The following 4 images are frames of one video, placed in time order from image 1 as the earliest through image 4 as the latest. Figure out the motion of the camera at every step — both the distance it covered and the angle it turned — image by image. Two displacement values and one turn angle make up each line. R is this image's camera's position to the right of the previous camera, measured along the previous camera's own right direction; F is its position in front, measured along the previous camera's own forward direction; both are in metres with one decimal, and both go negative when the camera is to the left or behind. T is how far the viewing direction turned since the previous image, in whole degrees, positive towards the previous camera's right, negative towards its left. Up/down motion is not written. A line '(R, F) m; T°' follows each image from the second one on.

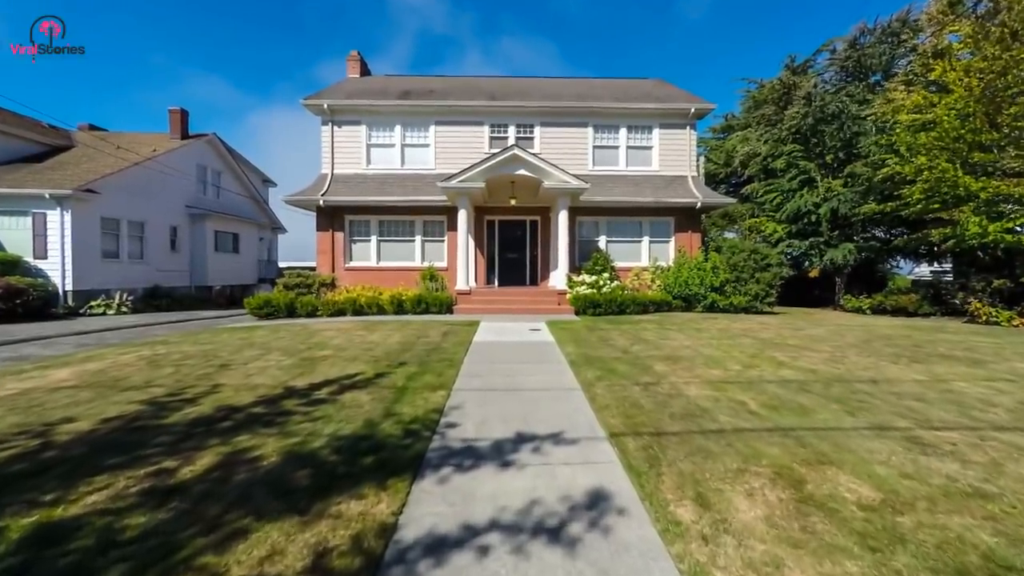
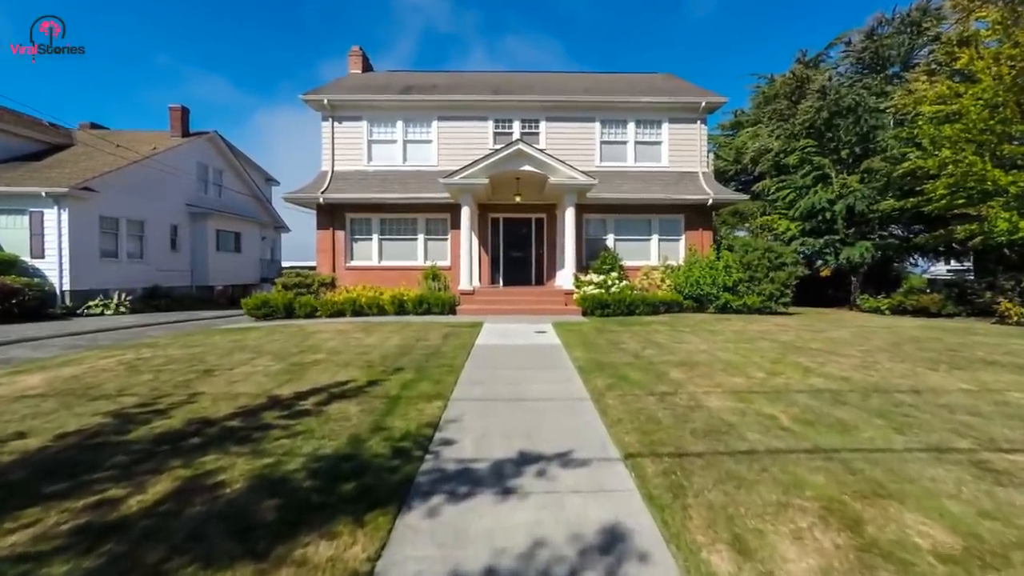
(0.0, +0.5) m; -1°
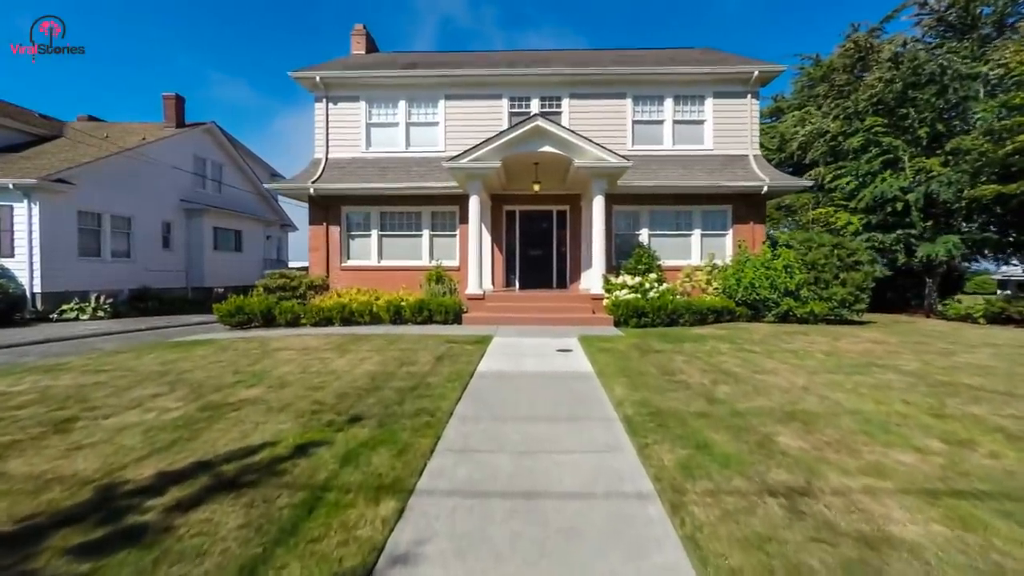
(+0.1, +2.3) m; -3°
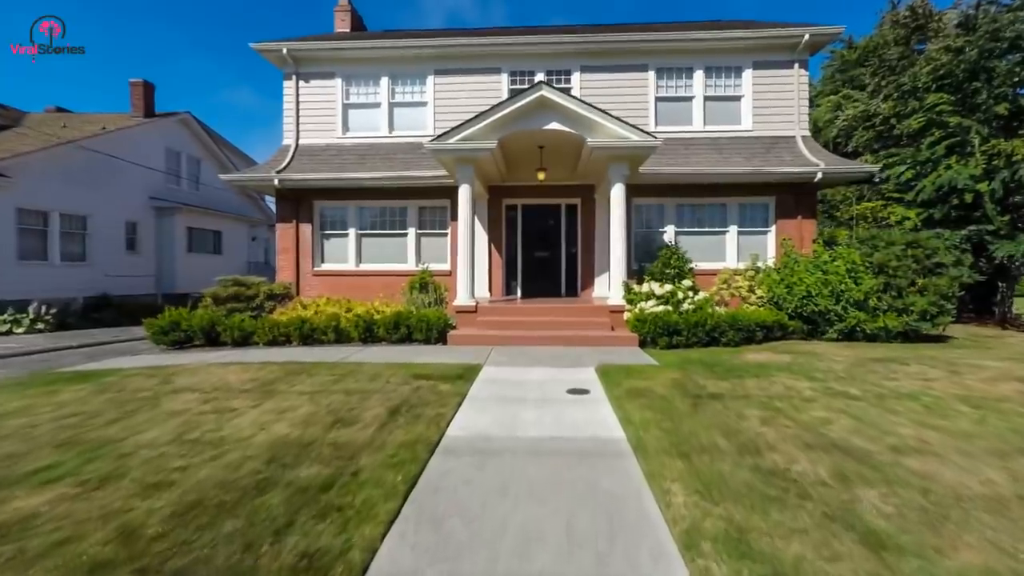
(+0.2, +2.4) m; -1°
